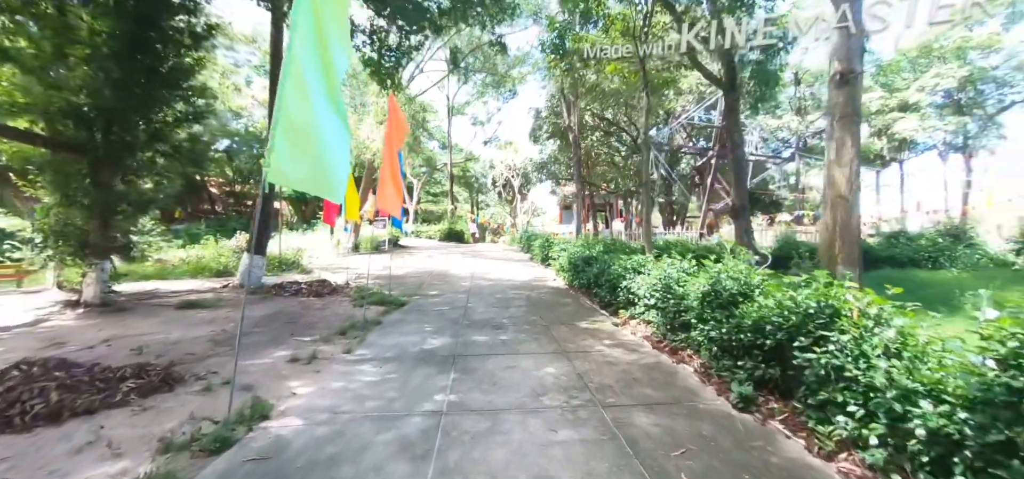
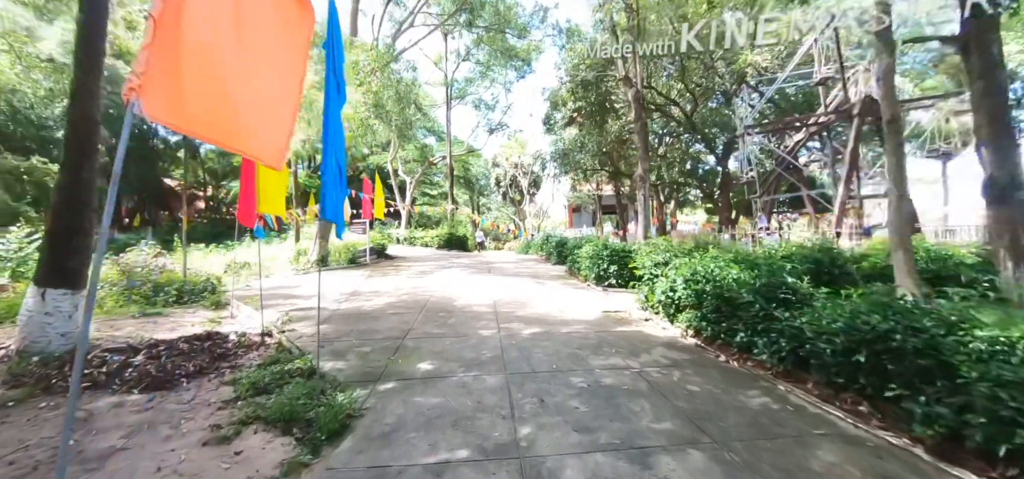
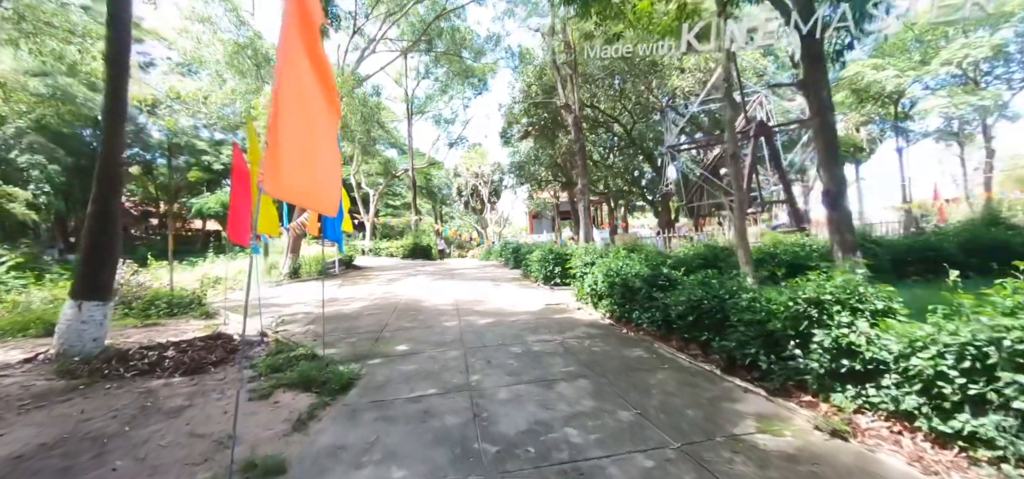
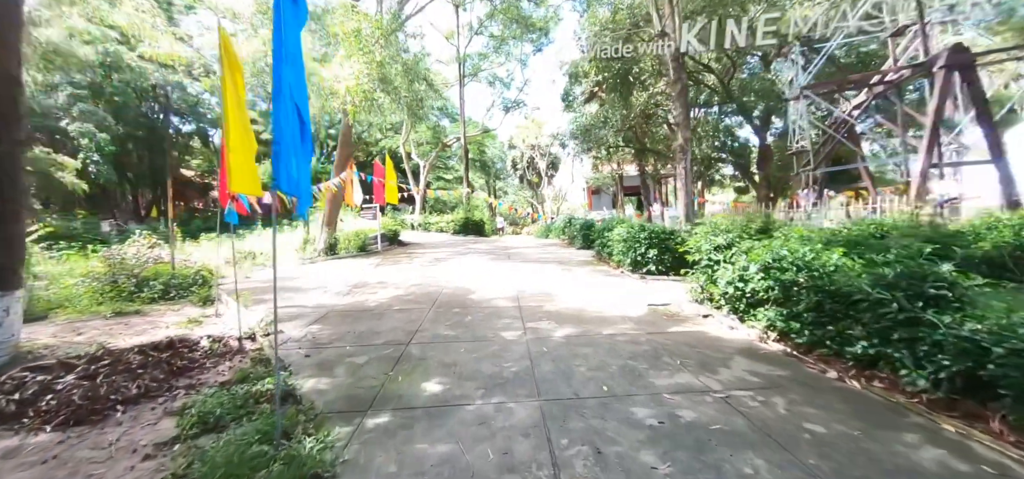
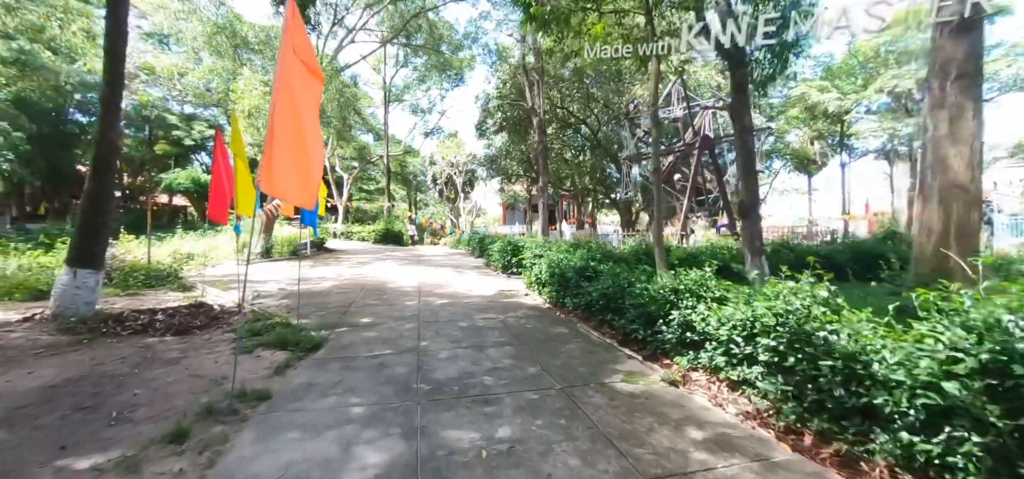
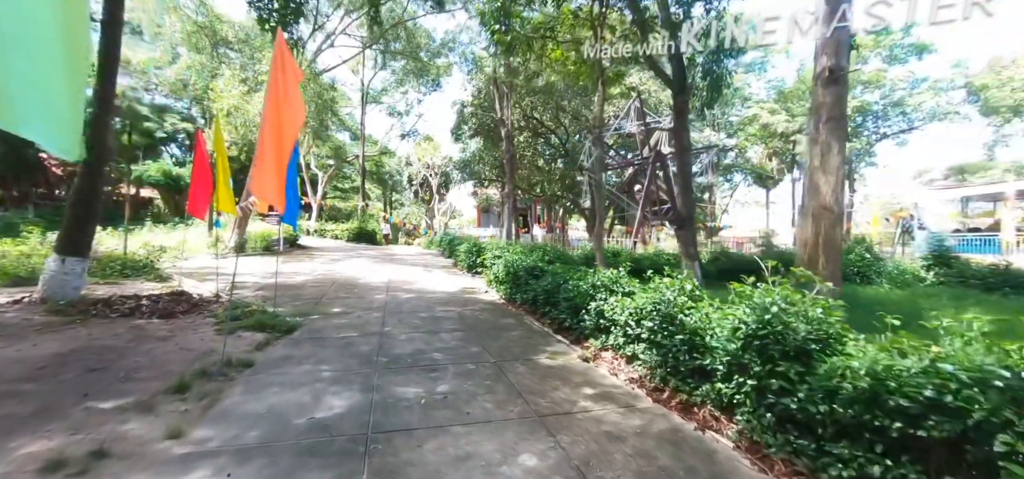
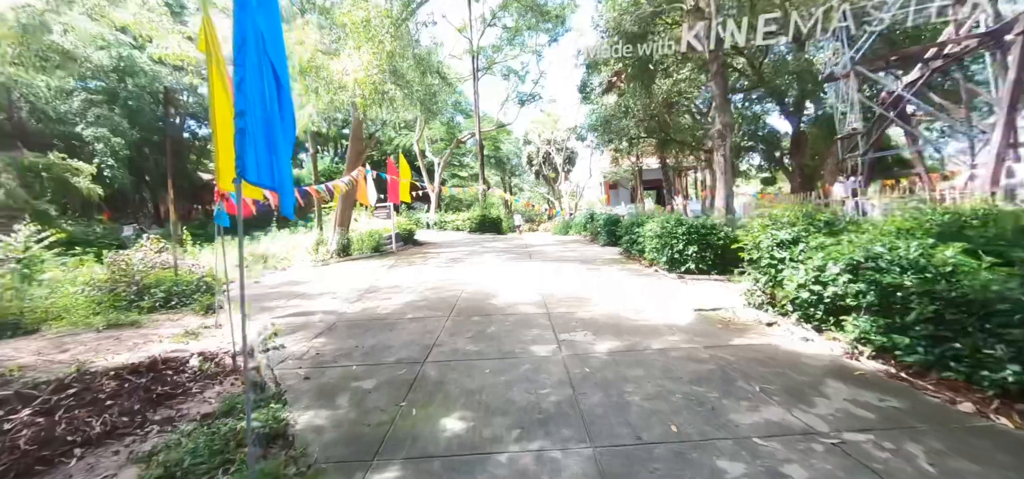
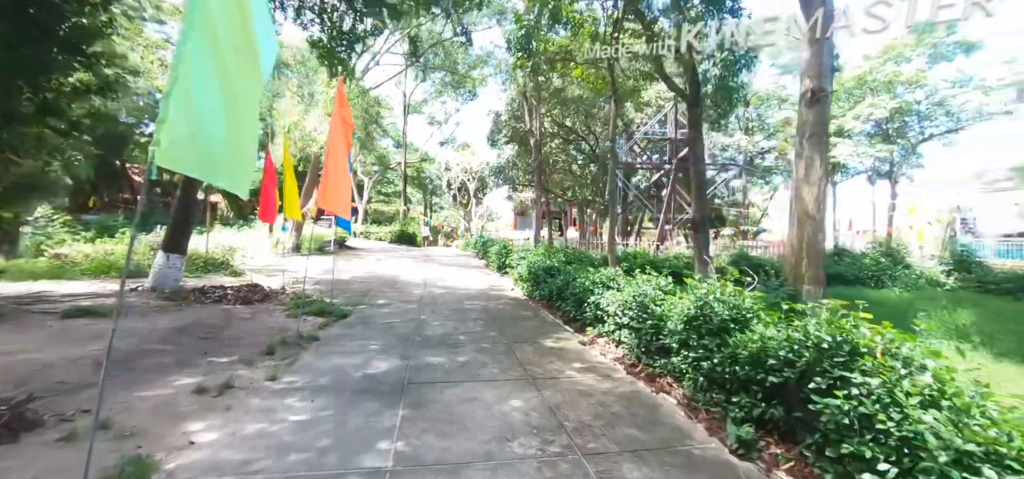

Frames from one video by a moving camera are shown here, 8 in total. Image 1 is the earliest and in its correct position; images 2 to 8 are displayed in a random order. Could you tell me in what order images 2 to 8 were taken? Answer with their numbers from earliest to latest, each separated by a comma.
8, 6, 5, 3, 2, 4, 7
